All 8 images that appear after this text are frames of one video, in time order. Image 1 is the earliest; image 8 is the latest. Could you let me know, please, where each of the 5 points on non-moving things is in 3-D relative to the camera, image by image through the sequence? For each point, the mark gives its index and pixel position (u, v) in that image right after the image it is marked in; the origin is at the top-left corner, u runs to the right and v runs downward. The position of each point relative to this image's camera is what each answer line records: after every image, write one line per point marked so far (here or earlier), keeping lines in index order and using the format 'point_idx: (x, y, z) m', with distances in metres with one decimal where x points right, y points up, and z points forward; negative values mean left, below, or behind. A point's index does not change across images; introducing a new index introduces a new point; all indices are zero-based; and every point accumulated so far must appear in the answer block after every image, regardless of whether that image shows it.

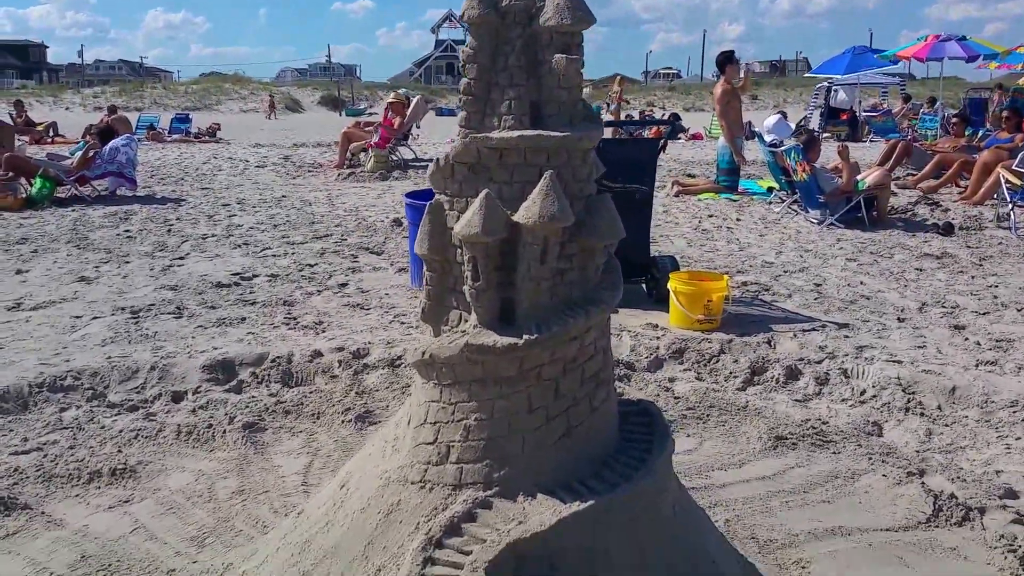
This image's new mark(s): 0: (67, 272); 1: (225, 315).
0: (-3.4, +0.1, +7.0) m
1: (-1.8, -0.2, +5.7) m
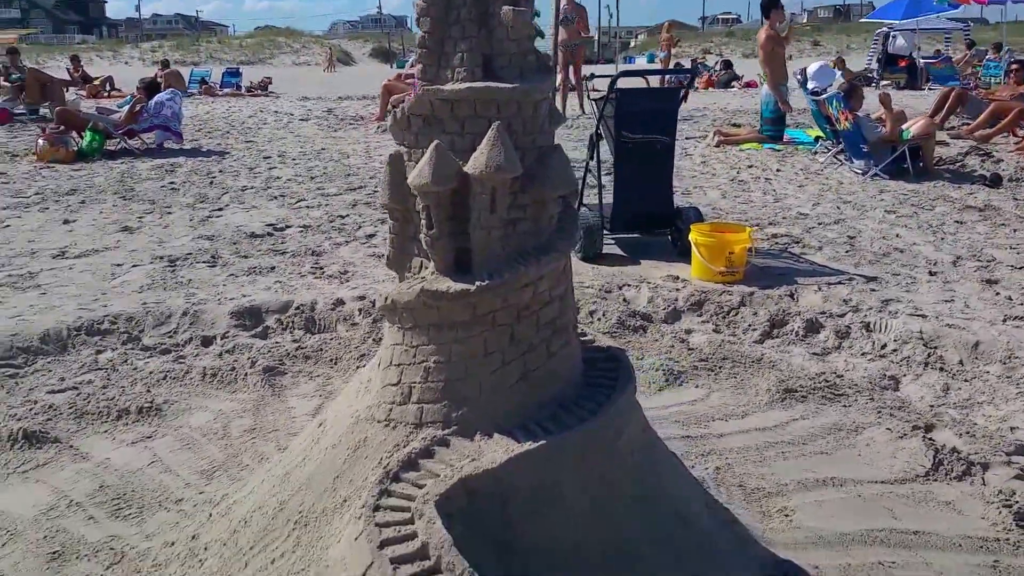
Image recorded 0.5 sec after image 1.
0: (-3.2, +0.5, +7.3) m
1: (-1.6, +0.1, +5.9) m
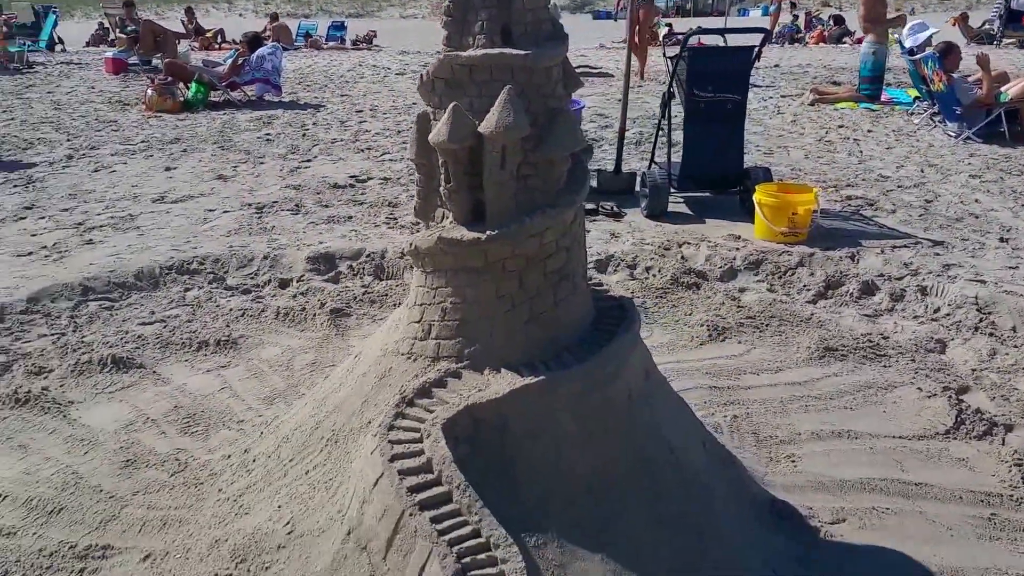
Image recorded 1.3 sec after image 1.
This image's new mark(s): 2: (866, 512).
0: (-2.5, +1.0, +7.8) m
1: (-1.2, +0.5, +6.3) m
2: (+1.1, -0.7, +2.7) m
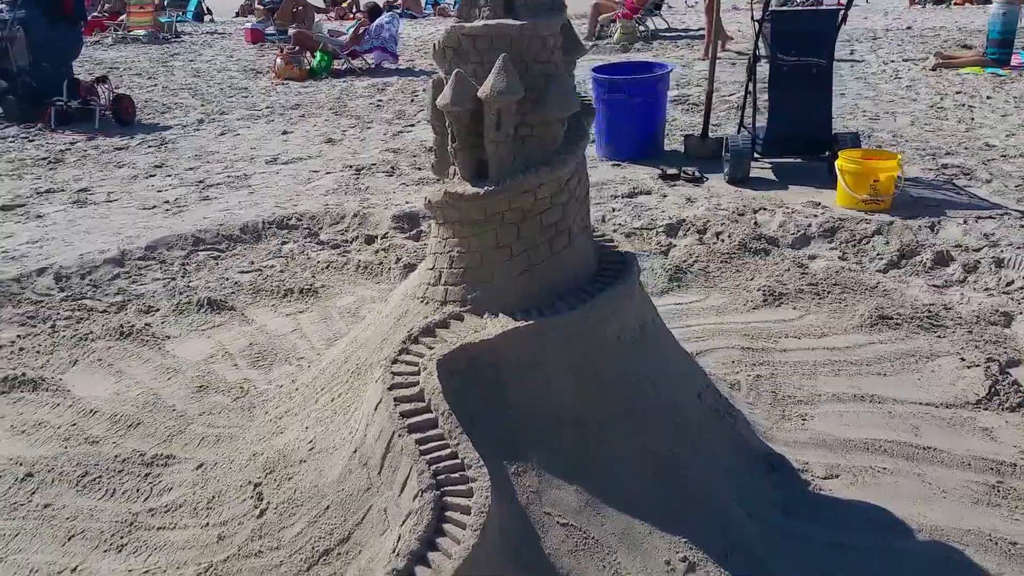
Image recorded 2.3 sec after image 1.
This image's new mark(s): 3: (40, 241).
0: (-1.7, +1.4, +8.3) m
1: (-0.6, +0.8, +6.6) m
2: (+1.1, -0.6, +2.8) m
3: (-3.1, +0.3, +5.8) m
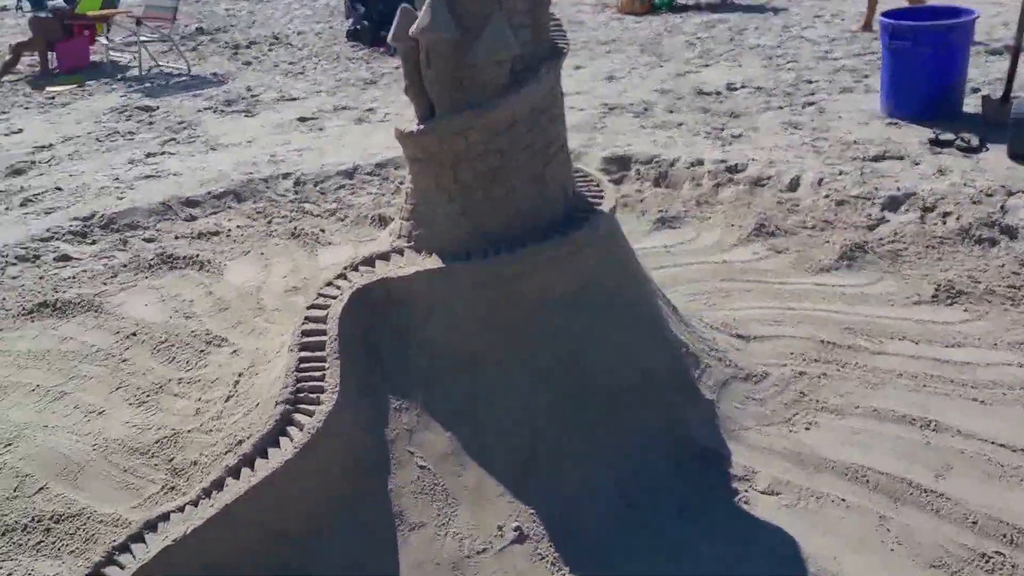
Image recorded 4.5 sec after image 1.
0: (+0.9, +1.9, +8.3) m
1: (+1.0, +1.2, +6.4) m
2: (+0.8, -0.6, +2.4) m
3: (-1.5, +1.0, +6.8) m
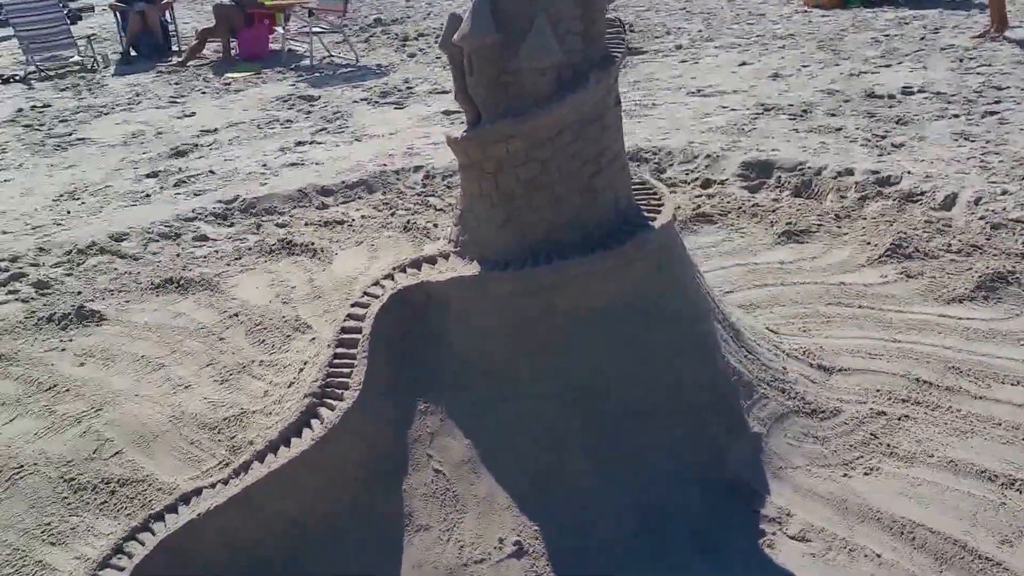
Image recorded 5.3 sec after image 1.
0: (+2.1, +1.8, +8.0) m
1: (+1.9, +1.1, +6.1) m
2: (+0.8, -0.6, +2.2) m
3: (-0.5, +1.1, +6.9) m
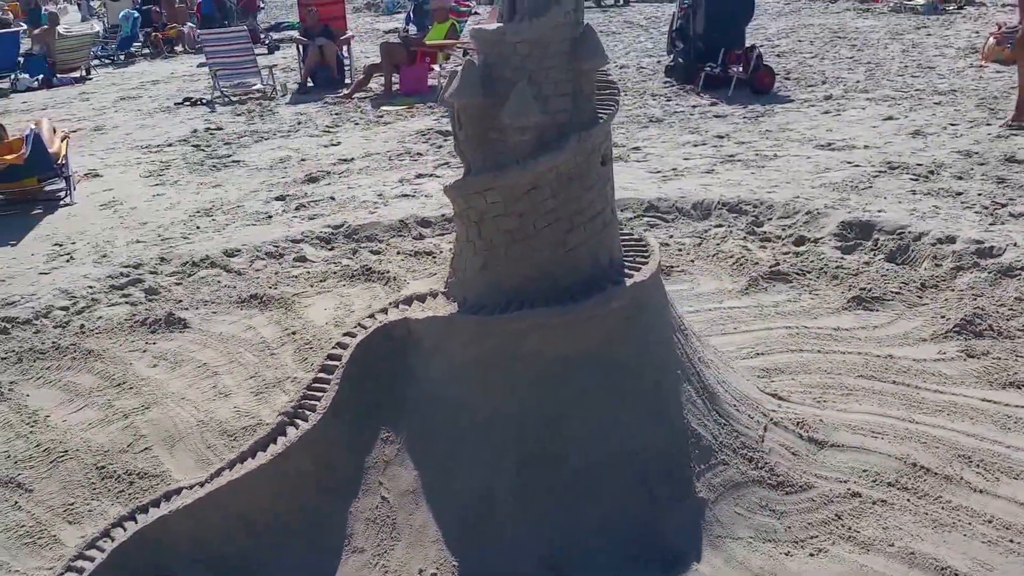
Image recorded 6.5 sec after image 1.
0: (+3.2, +1.3, +7.7) m
1: (+2.5, +0.6, +5.8) m
2: (+0.6, -0.8, +2.2) m
3: (+0.3, +0.8, +7.1) m
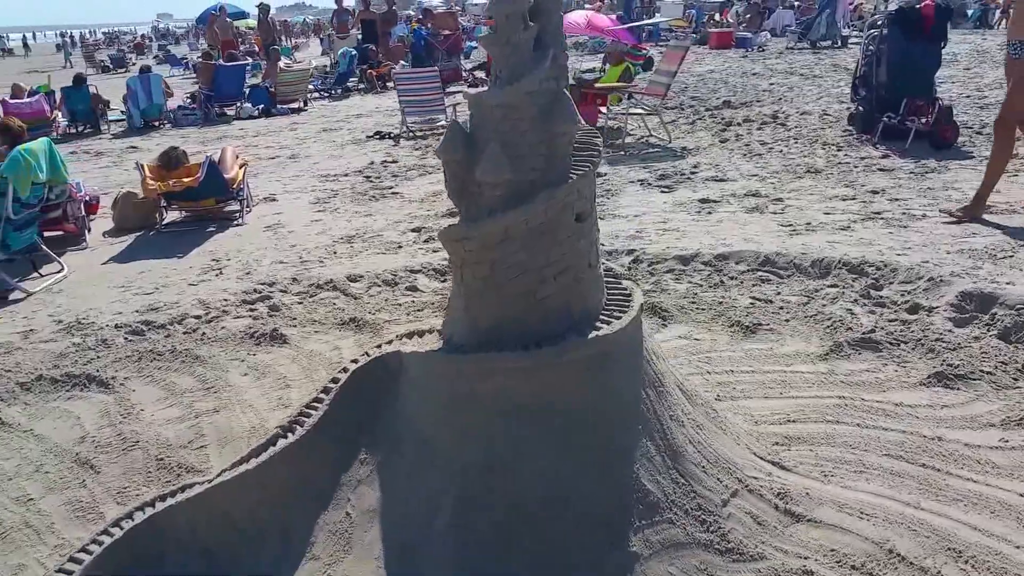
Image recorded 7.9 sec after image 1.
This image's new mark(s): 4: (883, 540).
0: (+4.2, +0.7, +7.1) m
1: (+3.1, +0.1, +5.4) m
2: (+0.4, -1.0, +2.2) m
3: (+1.2, +0.5, +7.1) m
4: (+1.1, -0.8, +2.8) m
